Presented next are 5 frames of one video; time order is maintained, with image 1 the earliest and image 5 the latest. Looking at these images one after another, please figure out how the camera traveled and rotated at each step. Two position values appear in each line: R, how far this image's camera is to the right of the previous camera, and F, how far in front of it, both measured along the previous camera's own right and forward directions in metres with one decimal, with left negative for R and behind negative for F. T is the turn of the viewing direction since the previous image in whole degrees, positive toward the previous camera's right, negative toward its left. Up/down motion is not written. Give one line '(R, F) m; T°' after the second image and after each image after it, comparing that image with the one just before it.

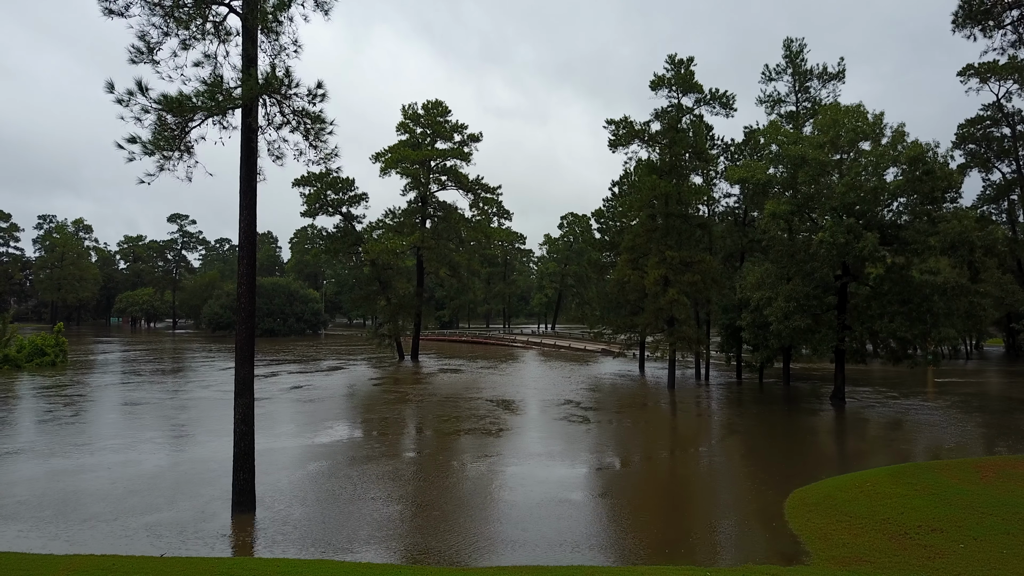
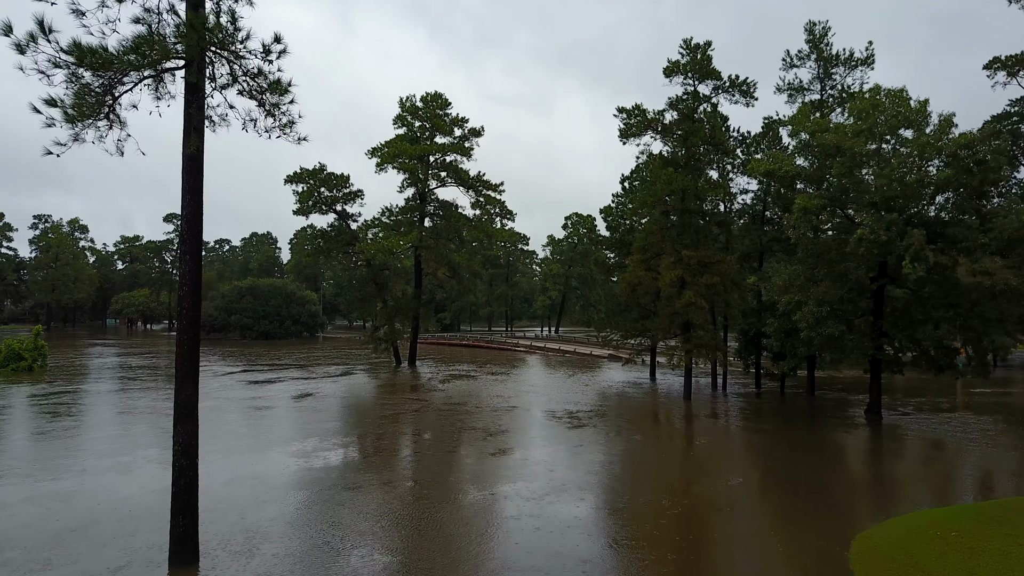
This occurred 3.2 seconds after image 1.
(0.0, +1.6) m; 0°
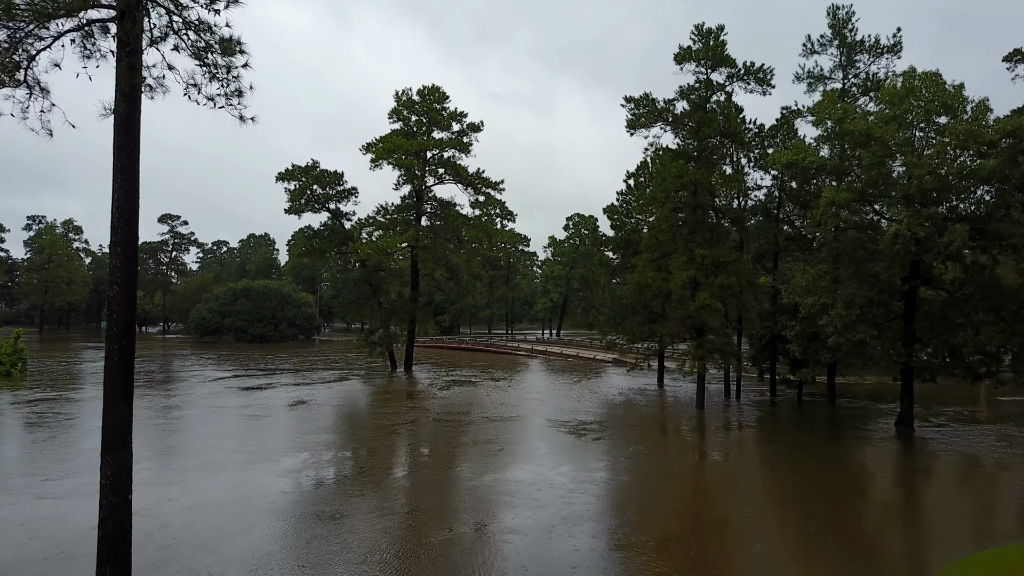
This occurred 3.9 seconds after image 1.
(0.0, +1.2) m; 0°
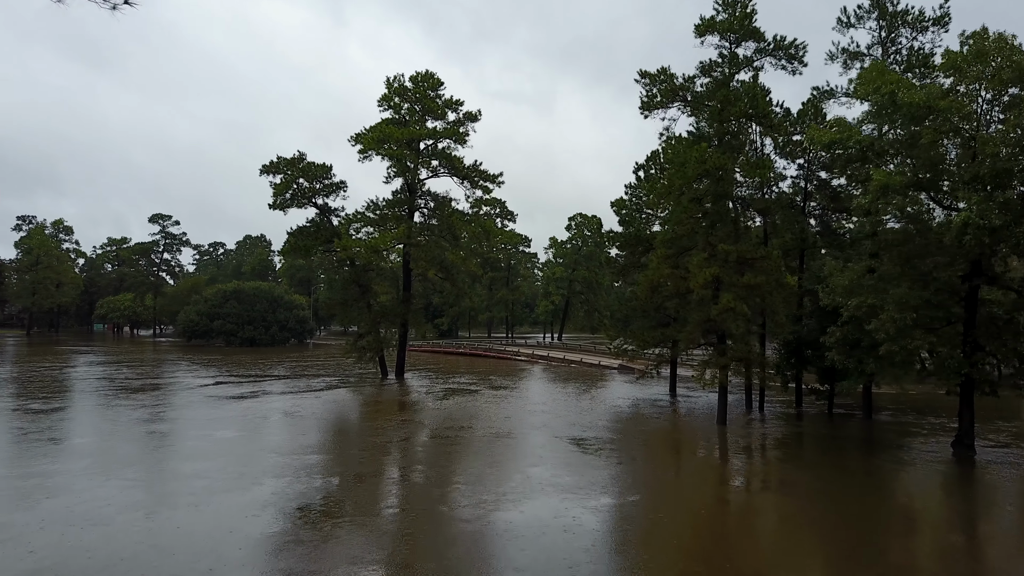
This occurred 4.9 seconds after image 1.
(+0.1, +2.0) m; 0°
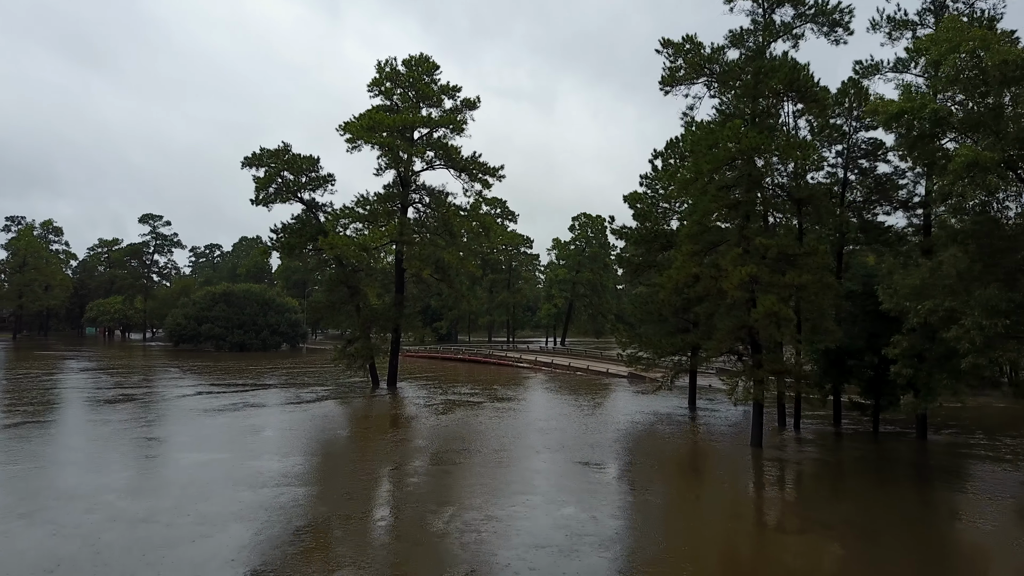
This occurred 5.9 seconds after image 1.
(0.0, +2.1) m; 0°
